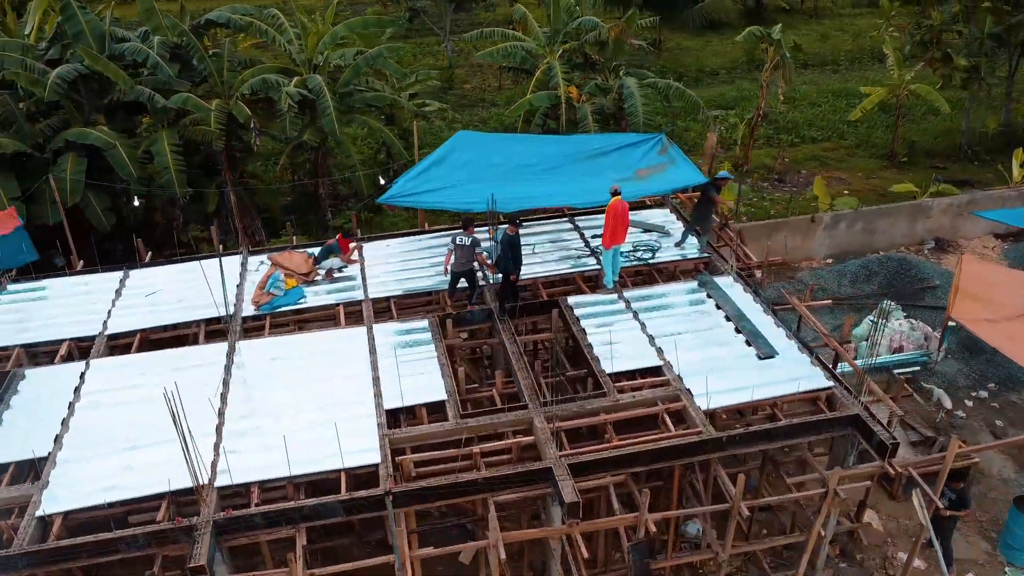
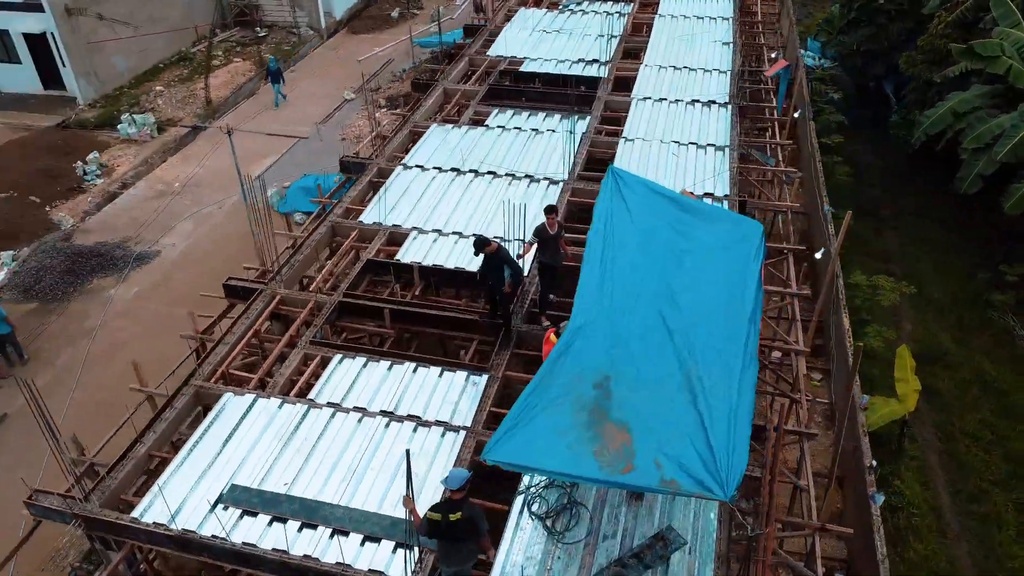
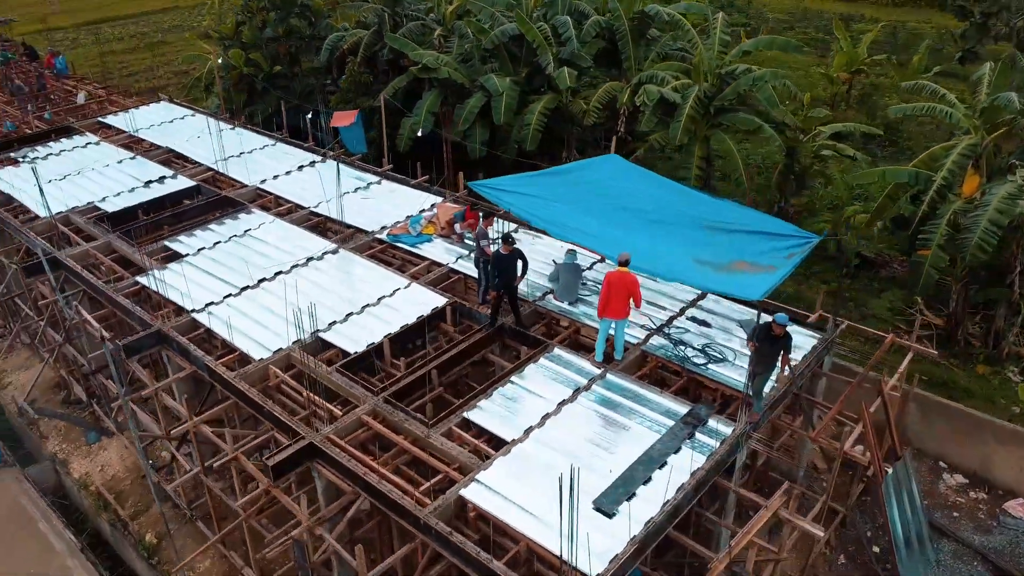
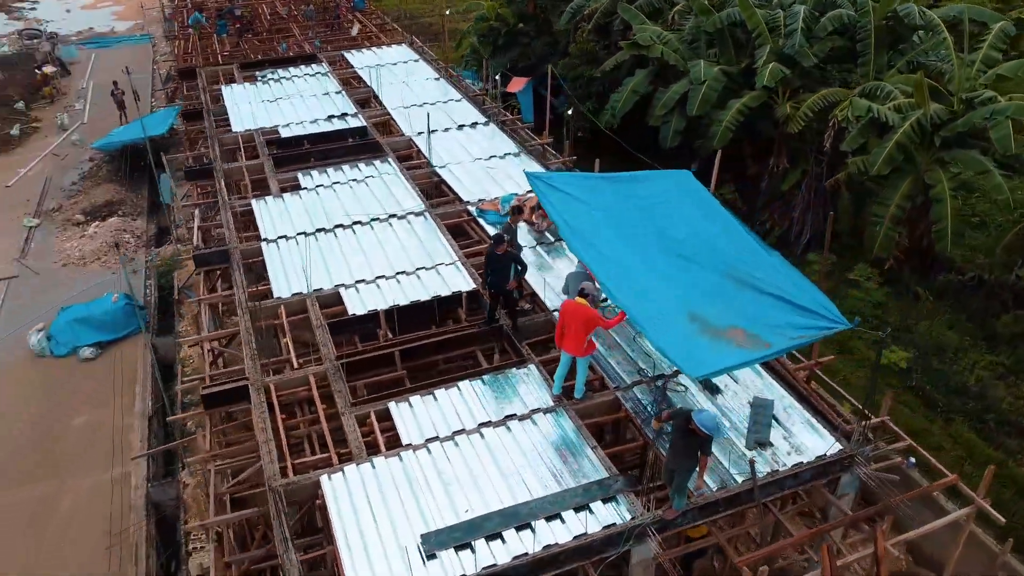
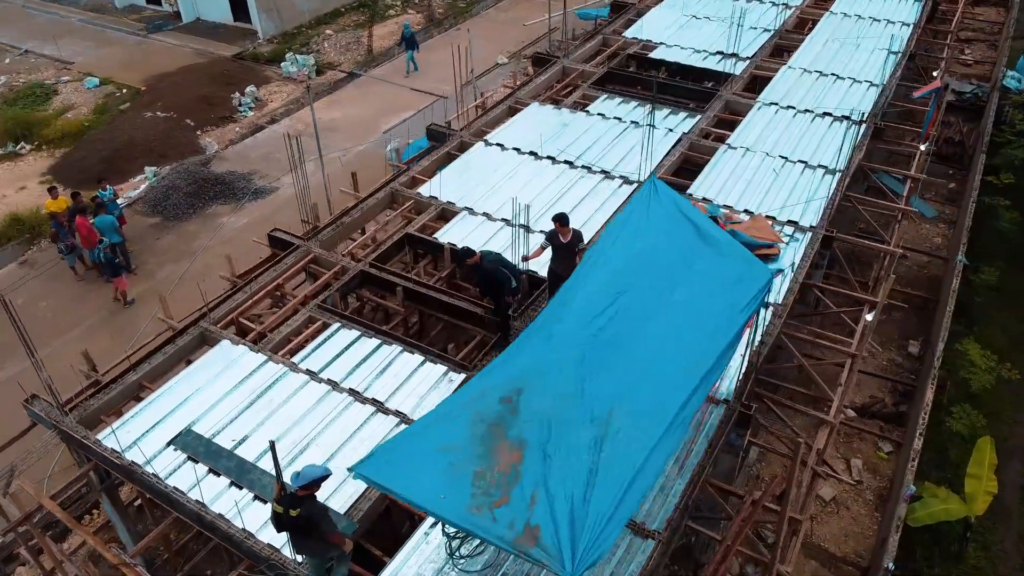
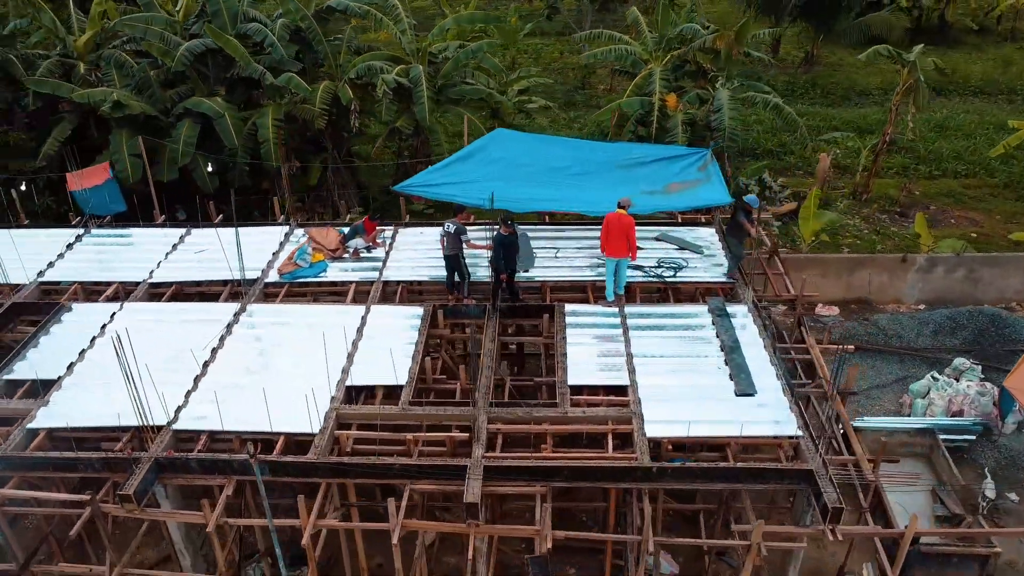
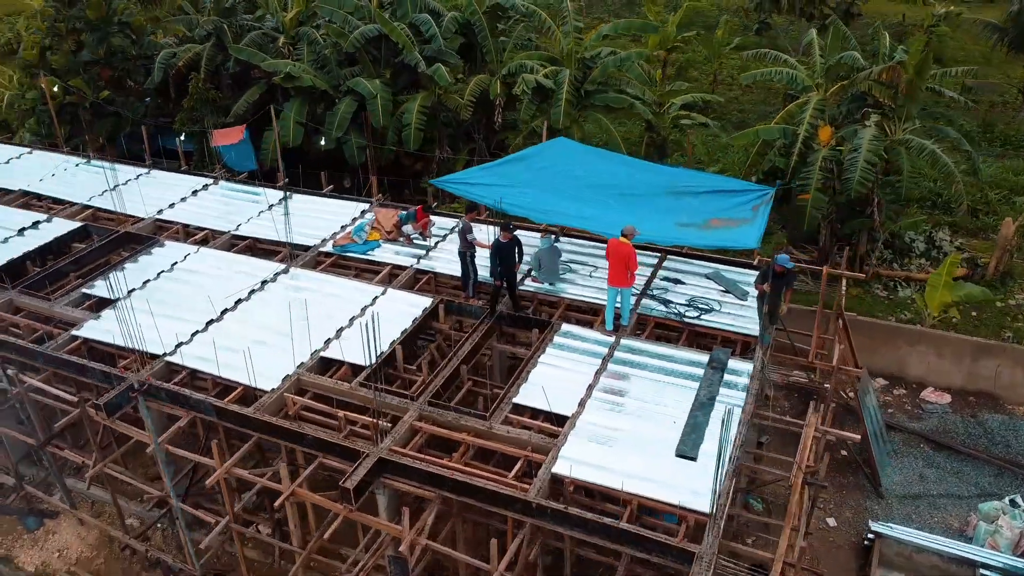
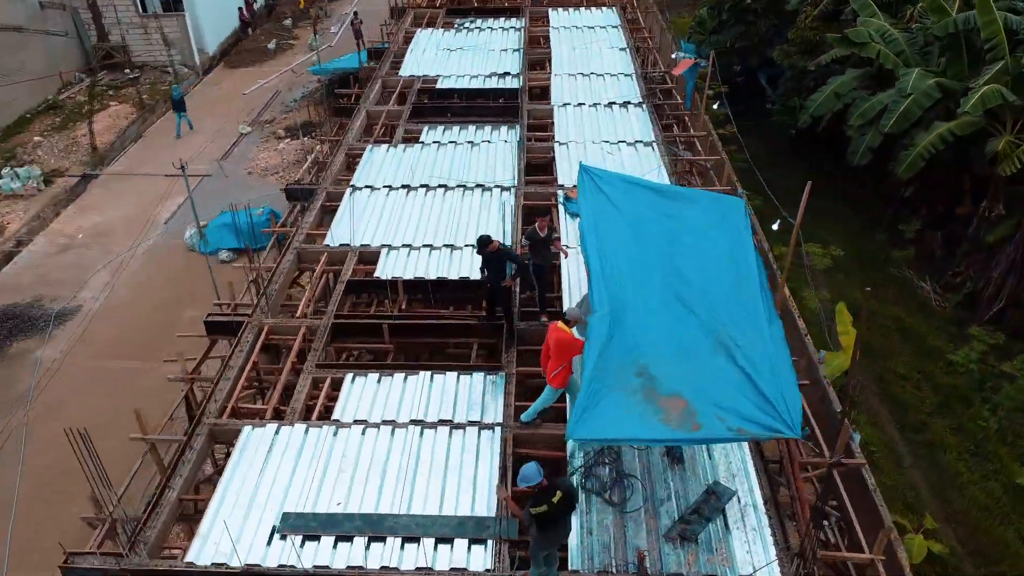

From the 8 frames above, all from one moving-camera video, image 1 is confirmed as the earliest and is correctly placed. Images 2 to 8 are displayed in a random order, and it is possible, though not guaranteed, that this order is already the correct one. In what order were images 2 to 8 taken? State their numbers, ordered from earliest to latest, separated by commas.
6, 7, 3, 4, 8, 2, 5
